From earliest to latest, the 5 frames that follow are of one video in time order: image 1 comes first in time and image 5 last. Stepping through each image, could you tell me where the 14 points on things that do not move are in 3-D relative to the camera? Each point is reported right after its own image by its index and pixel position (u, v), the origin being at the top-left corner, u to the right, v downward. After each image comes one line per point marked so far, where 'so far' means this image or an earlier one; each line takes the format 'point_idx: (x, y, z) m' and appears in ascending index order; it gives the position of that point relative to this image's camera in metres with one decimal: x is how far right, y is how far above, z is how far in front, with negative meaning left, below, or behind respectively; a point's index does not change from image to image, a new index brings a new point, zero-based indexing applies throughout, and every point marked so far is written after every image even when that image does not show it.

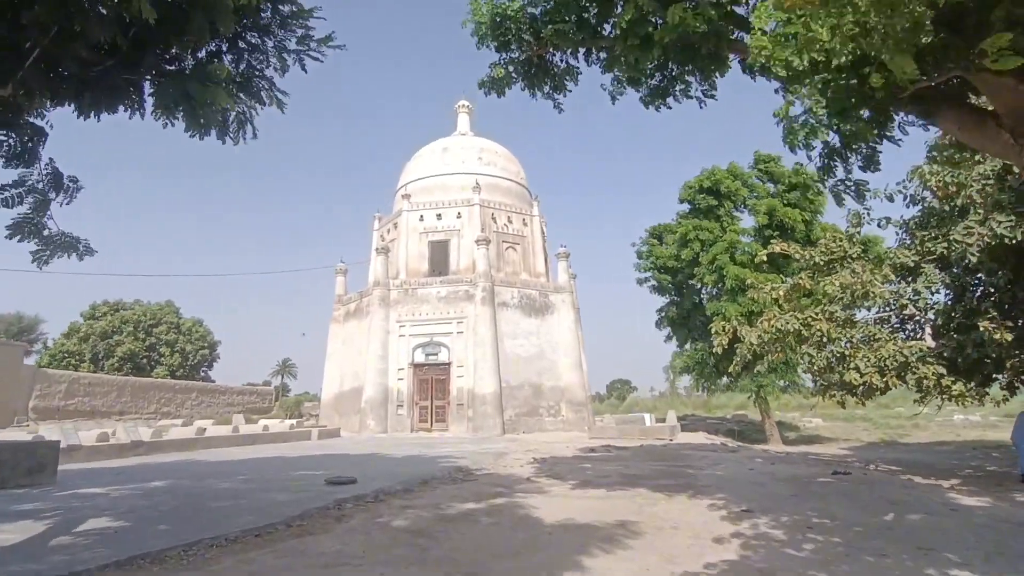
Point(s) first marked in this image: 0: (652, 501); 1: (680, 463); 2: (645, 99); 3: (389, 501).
0: (+1.6, -2.4, +7.3) m
1: (+3.1, -3.2, +11.9) m
2: (+1.8, +2.5, +8.5) m
3: (-1.4, -2.5, +7.6) m
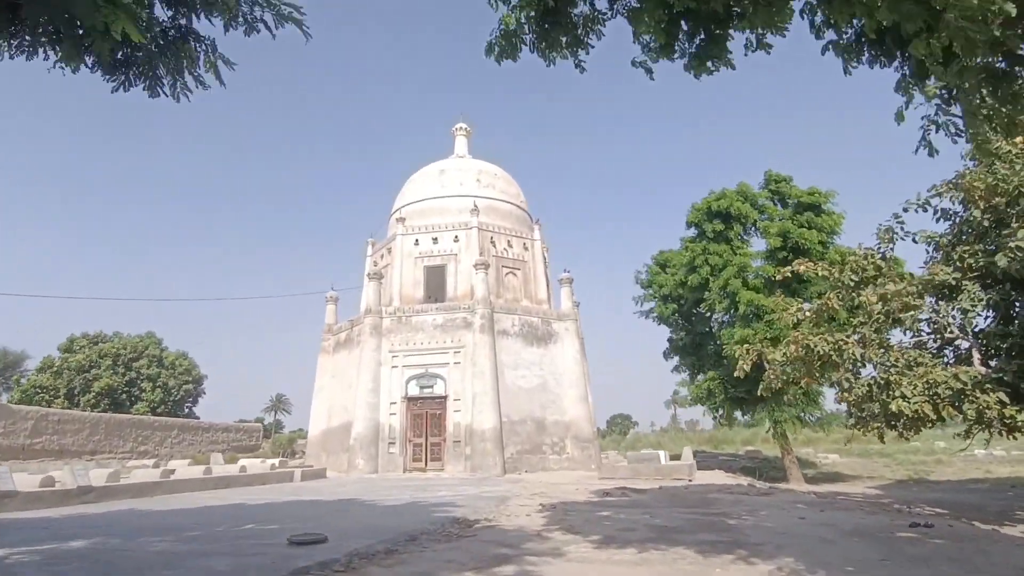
0: (+1.7, -2.4, +5.7) m
1: (+3.1, -3.5, +10.3) m
2: (+1.8, +2.4, +7.1) m
3: (-1.3, -2.6, +5.9) m
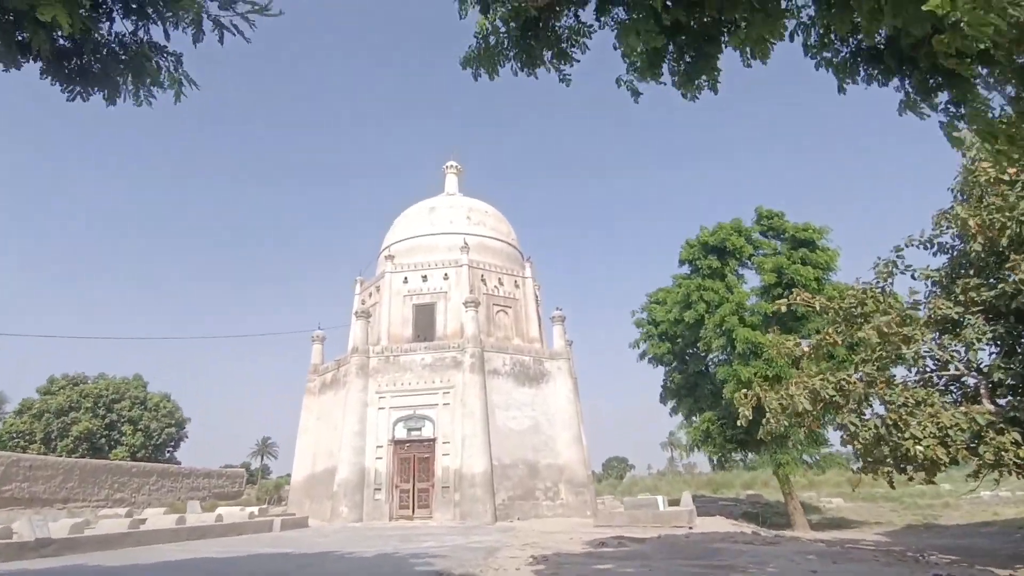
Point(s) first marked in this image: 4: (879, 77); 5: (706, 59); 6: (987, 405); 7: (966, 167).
0: (+1.5, -2.6, +5.0) m
1: (+3.0, -4.0, +9.5) m
2: (+1.7, +2.1, +6.7) m
3: (-1.5, -2.8, +5.2) m
4: (+3.6, +2.0, +6.4) m
5: (+1.9, +2.2, +6.5) m
6: (+8.3, -2.0, +11.4) m
7: (+7.8, +2.1, +11.6) m
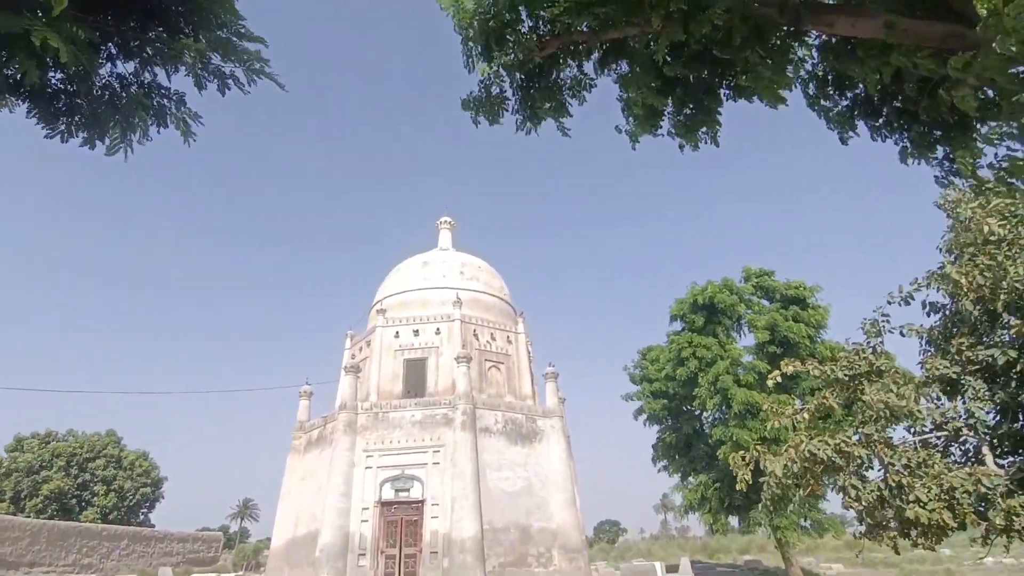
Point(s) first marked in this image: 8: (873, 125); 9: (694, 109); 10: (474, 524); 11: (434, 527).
0: (+1.5, -3.0, +4.5) m
1: (+2.9, -4.7, +8.9) m
2: (+1.7, +1.5, +6.6) m
3: (-1.5, -3.1, +4.6) m
4: (+3.6, +1.5, +6.4) m
5: (+1.9, +1.7, +6.4) m
6: (+8.2, -3.0, +11.0) m
7: (+7.8, +1.1, +11.5) m
8: (+3.5, +1.6, +6.4) m
9: (+1.8, +1.8, +6.3) m
10: (-1.1, -7.0, +19.4) m
11: (-2.4, -7.3, +19.9) m
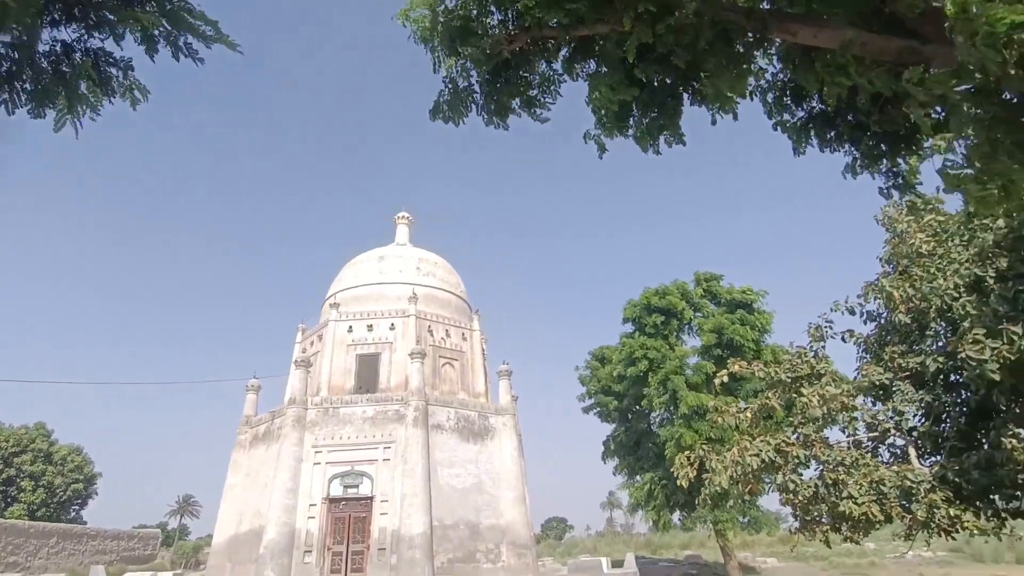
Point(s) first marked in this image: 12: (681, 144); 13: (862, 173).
0: (+1.2, -3.0, +4.6) m
1: (+2.2, -4.8, +9.1) m
2: (+1.3, +1.5, +6.7) m
3: (-1.8, -3.1, +4.6) m
4: (+3.2, +1.5, +6.6) m
5: (+1.6, +1.7, +6.5) m
6: (+7.4, -3.2, +11.6) m
7: (+7.0, +0.9, +12.1) m
8: (+3.2, +1.5, +6.7) m
9: (+1.4, +1.7, +6.5) m
10: (-2.6, -6.9, +19.3) m
11: (-3.9, -7.1, +19.7) m
12: (+1.7, +1.5, +6.8) m
13: (+3.4, +1.1, +6.4) m
